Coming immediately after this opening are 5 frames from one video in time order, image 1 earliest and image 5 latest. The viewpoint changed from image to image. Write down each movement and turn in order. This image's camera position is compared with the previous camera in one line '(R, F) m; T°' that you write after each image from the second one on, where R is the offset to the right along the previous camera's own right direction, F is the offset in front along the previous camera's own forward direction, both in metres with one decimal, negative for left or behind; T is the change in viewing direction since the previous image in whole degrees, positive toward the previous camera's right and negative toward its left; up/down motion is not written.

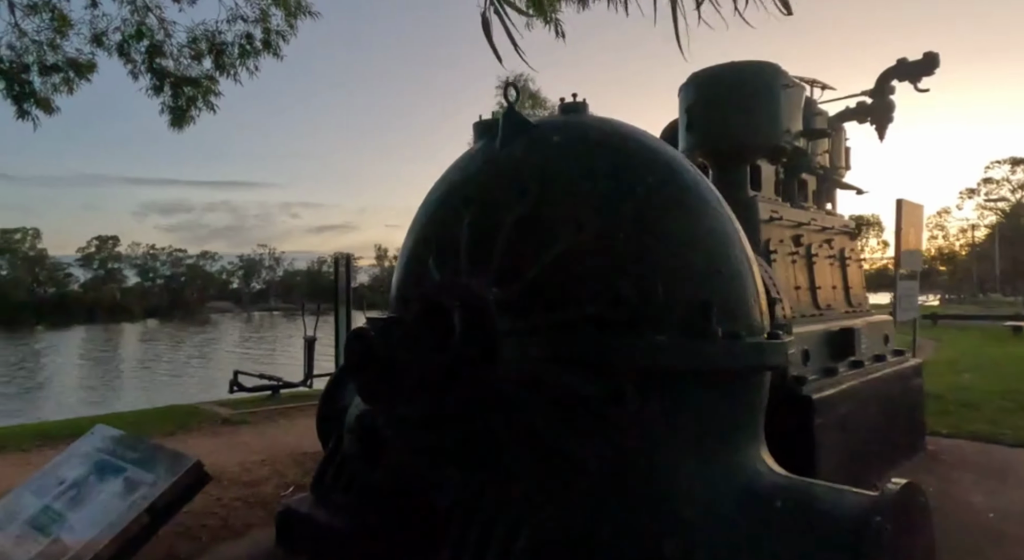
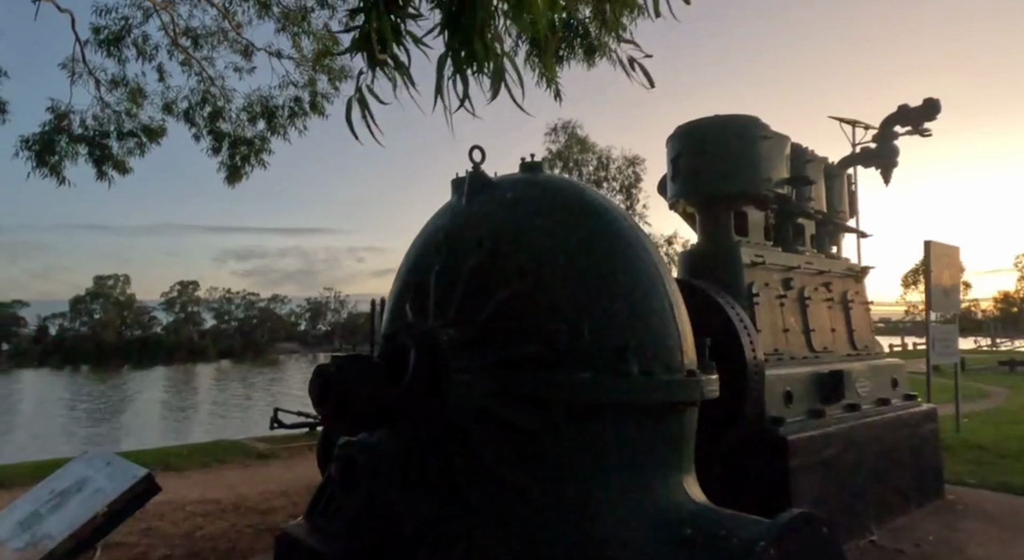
(+0.6, -0.3) m; -5°
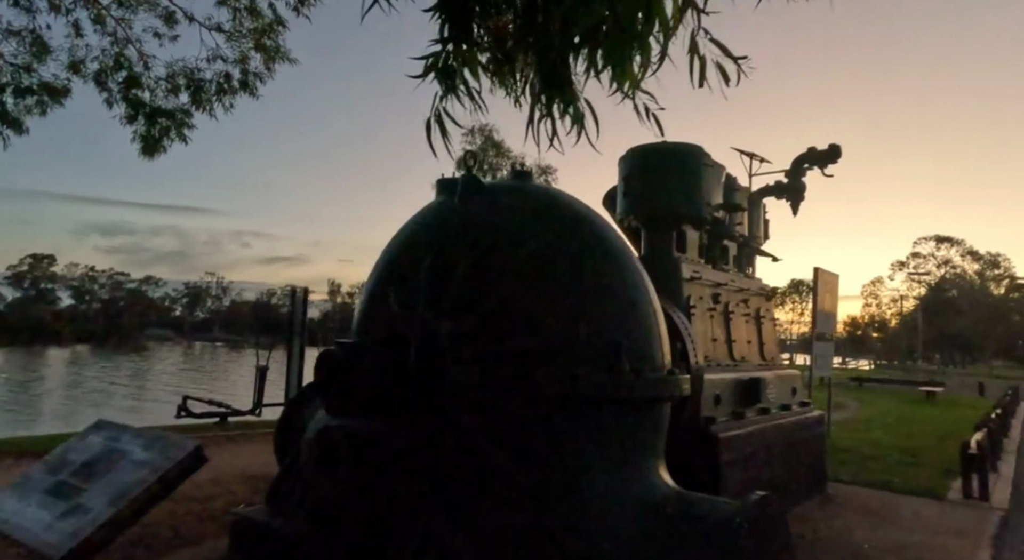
(-0.6, -0.2) m; +9°
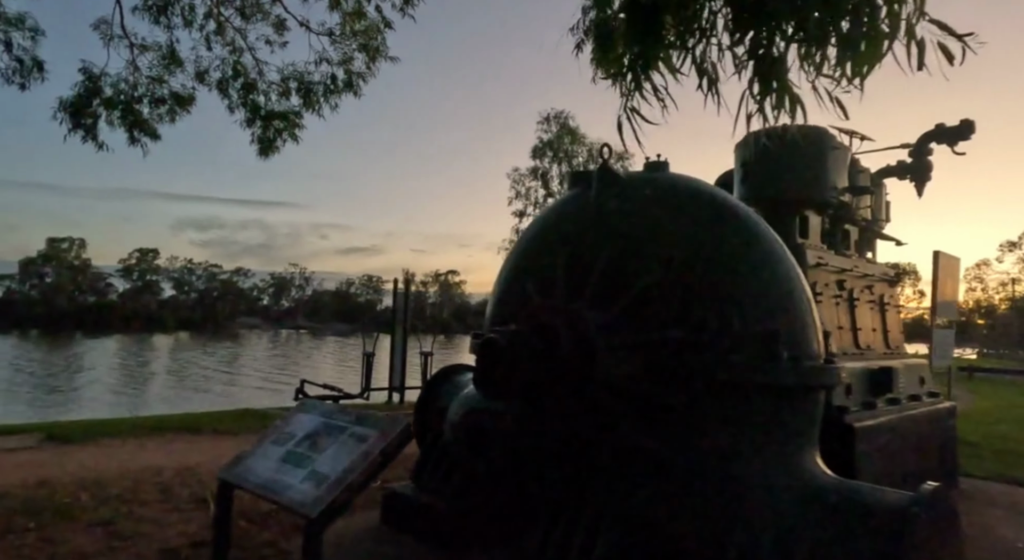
(-0.4, -0.1) m; -7°
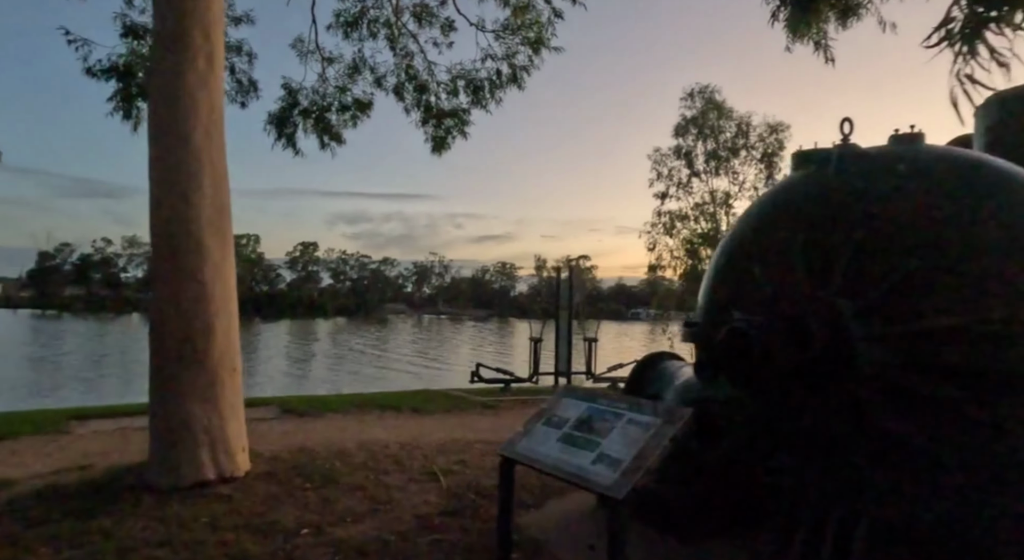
(-0.6, -0.2) m; -12°
